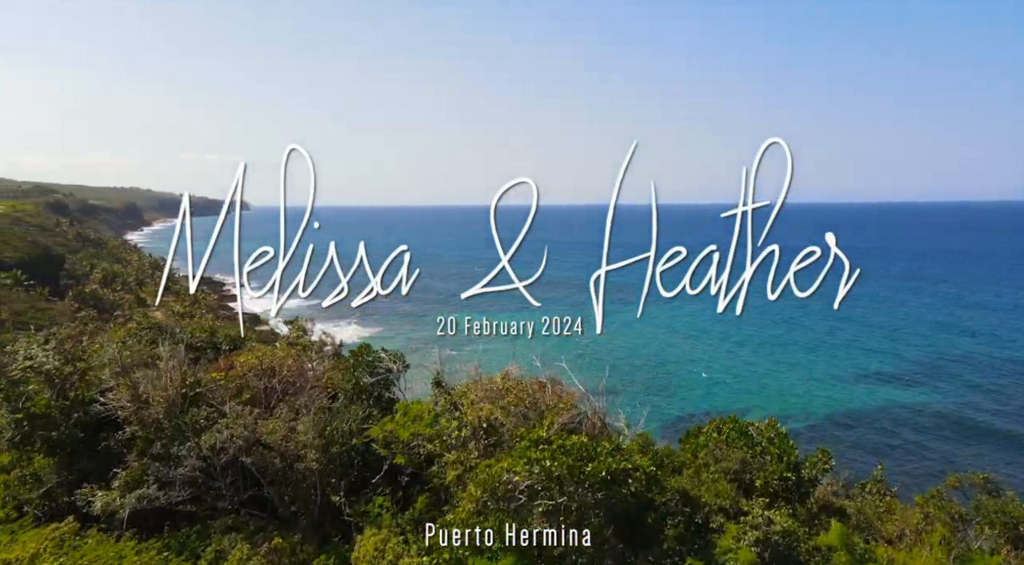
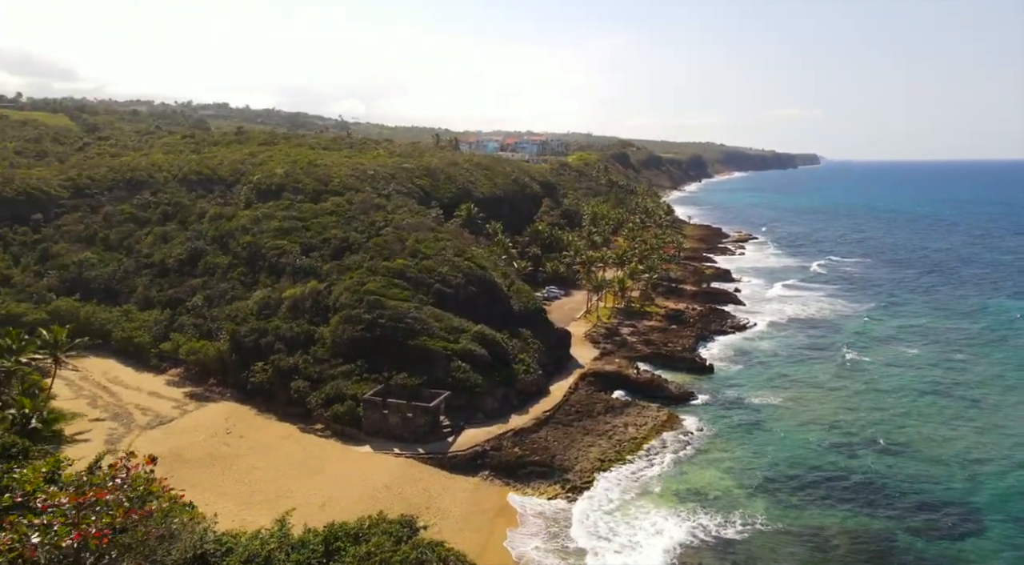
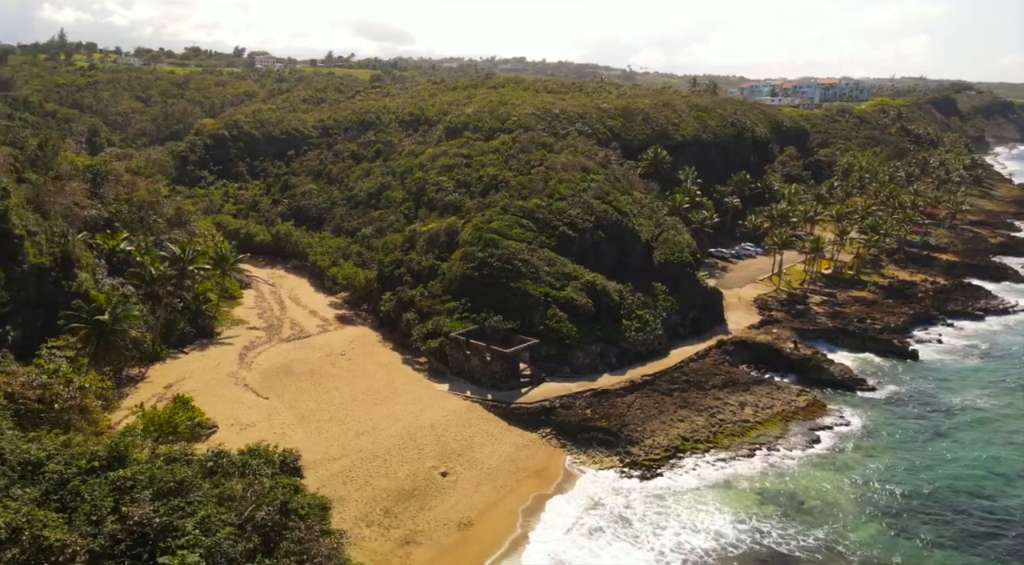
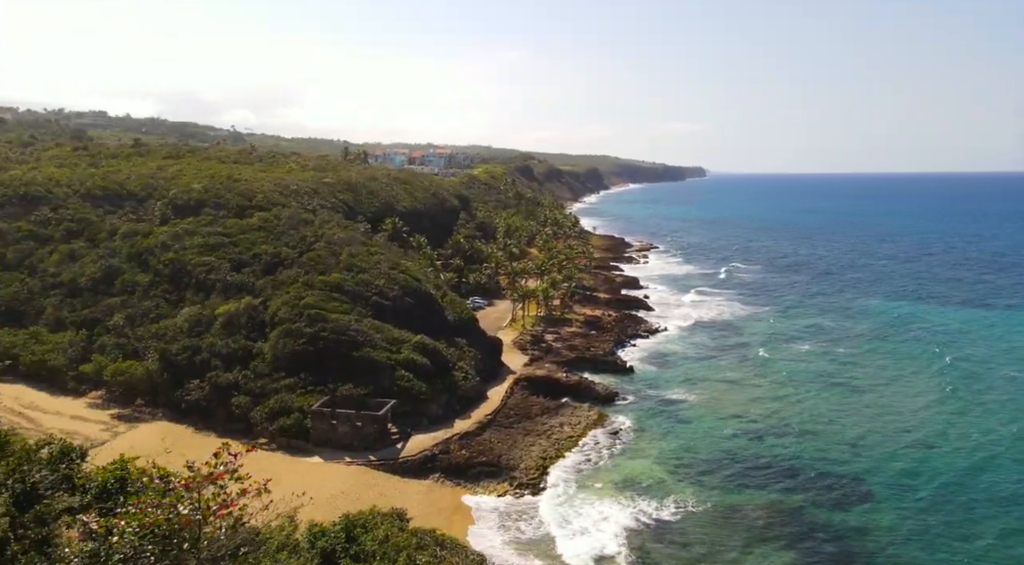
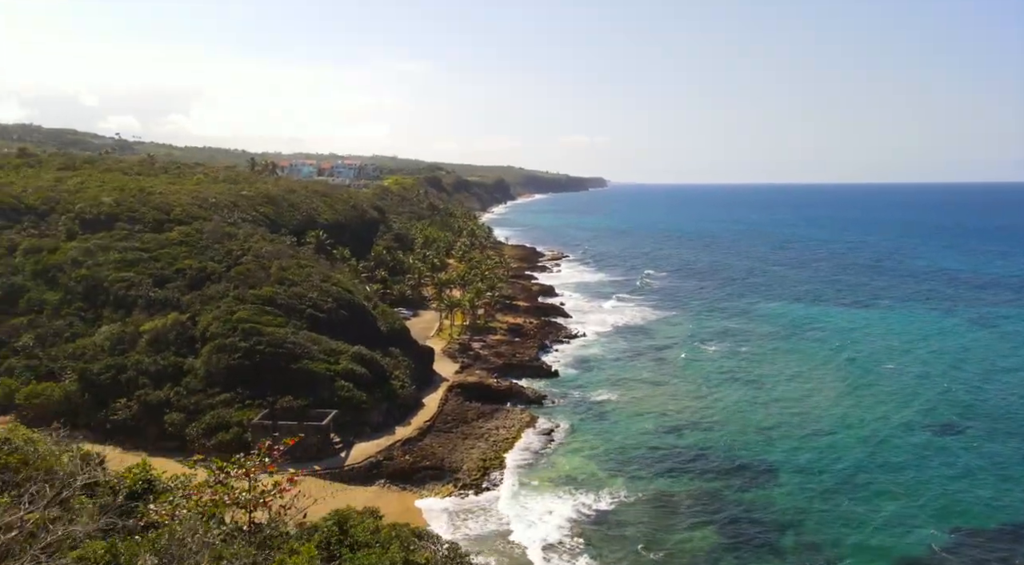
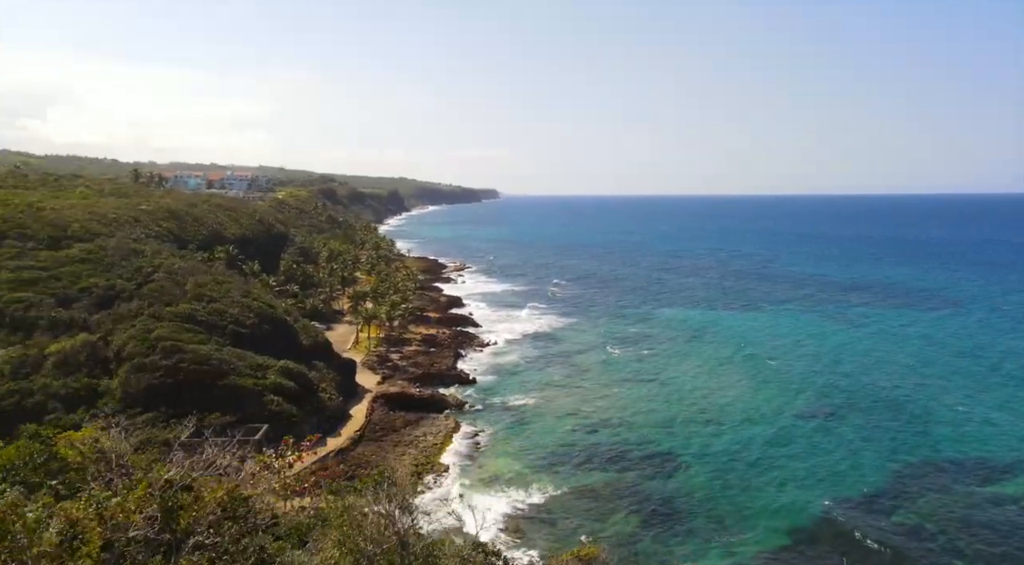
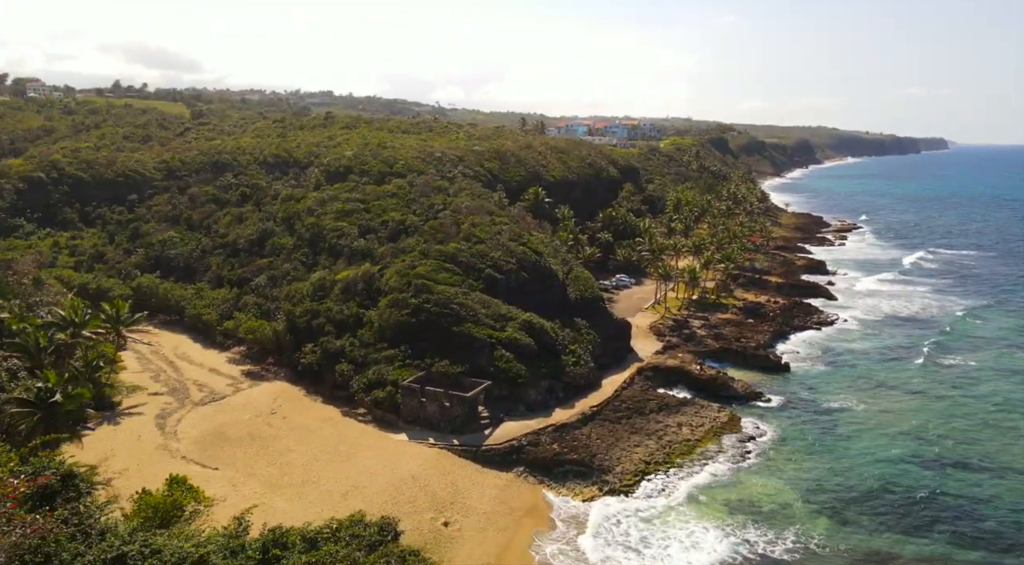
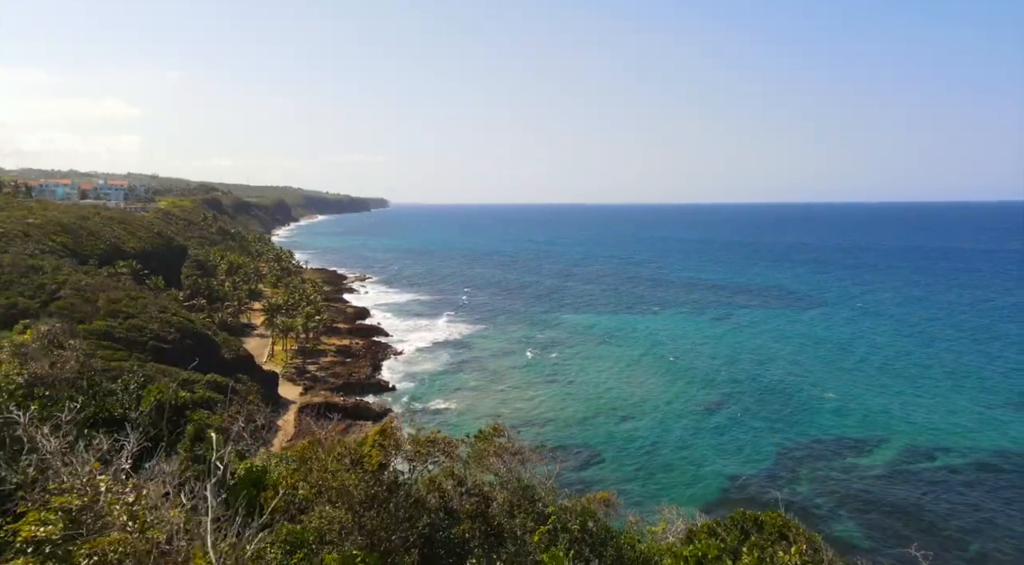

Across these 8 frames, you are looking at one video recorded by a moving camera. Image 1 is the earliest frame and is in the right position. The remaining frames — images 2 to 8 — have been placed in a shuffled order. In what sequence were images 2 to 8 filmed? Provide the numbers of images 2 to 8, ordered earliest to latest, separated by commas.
8, 6, 5, 4, 2, 7, 3
